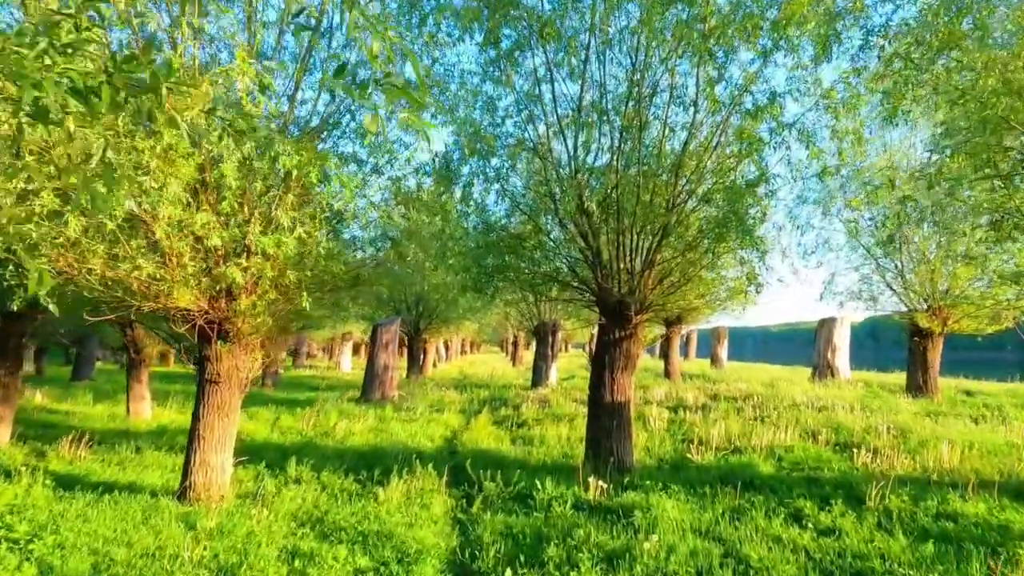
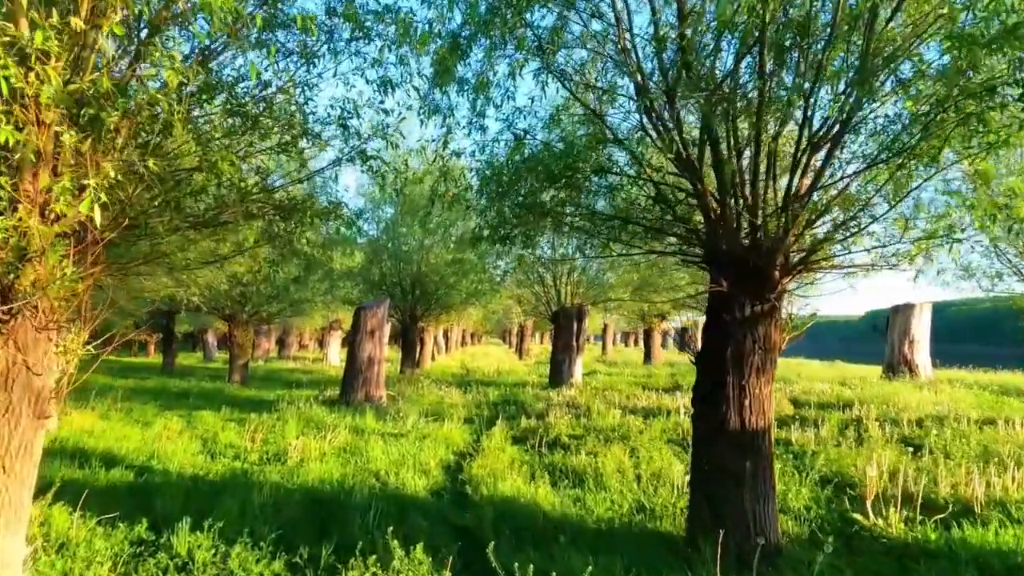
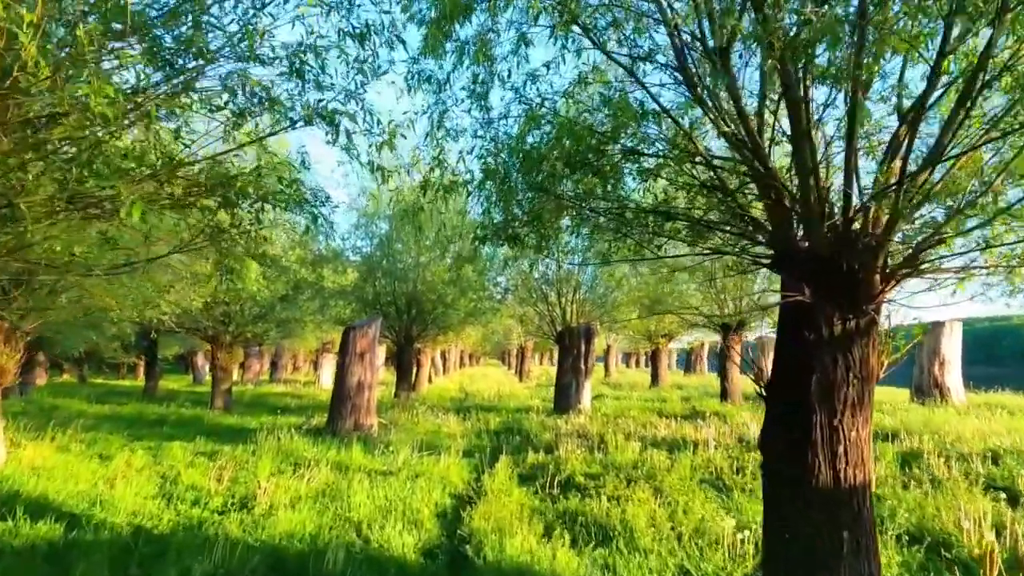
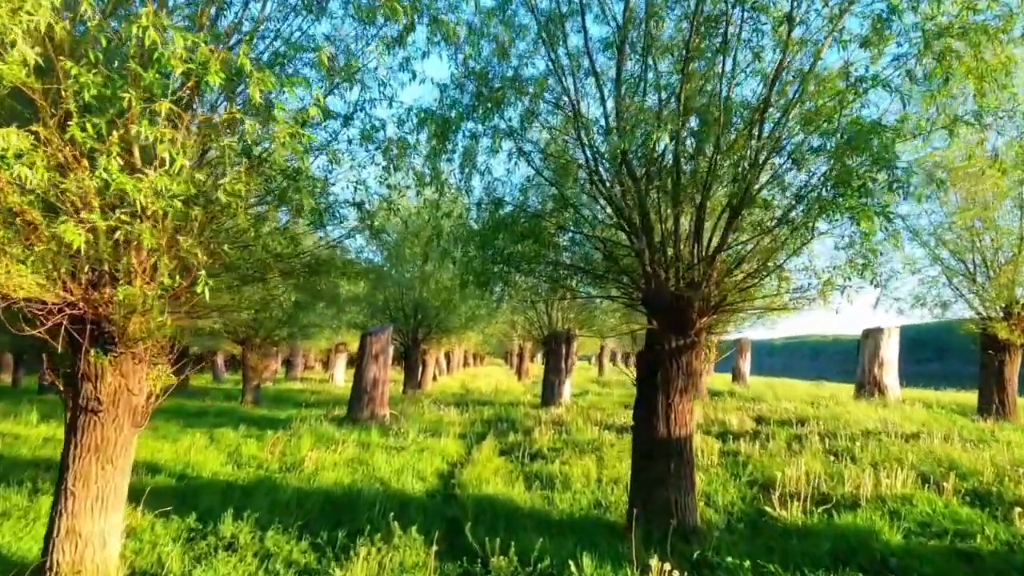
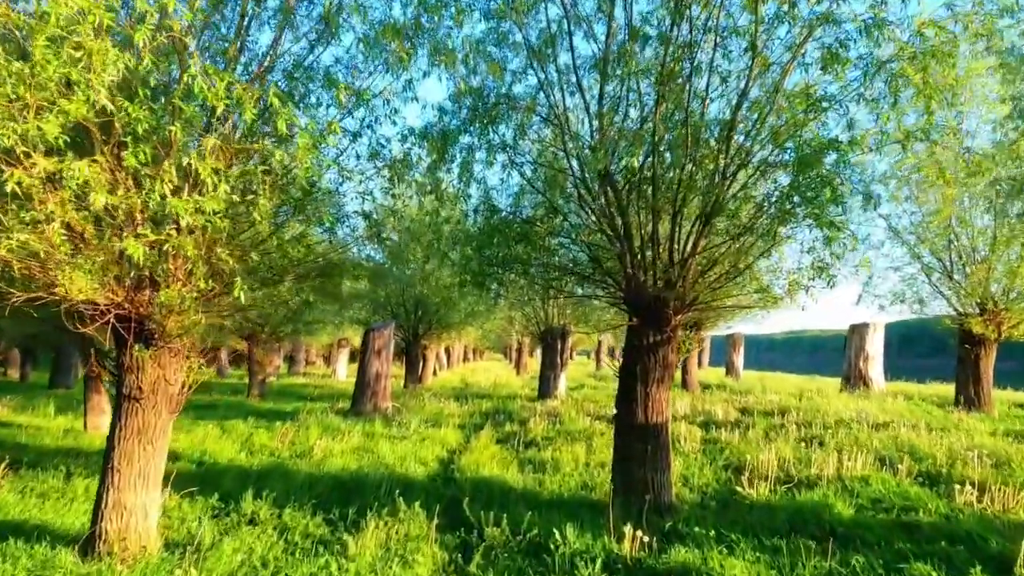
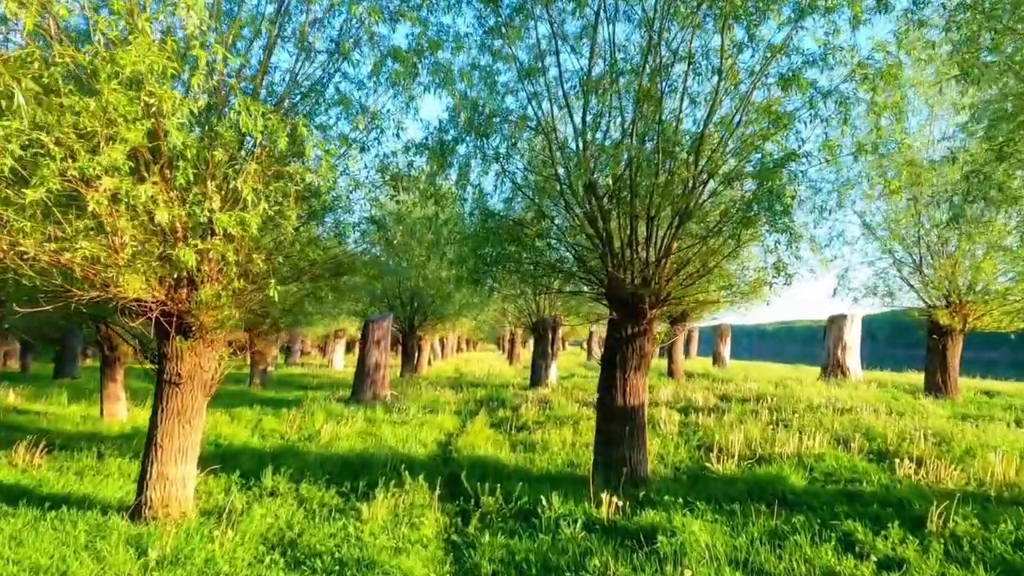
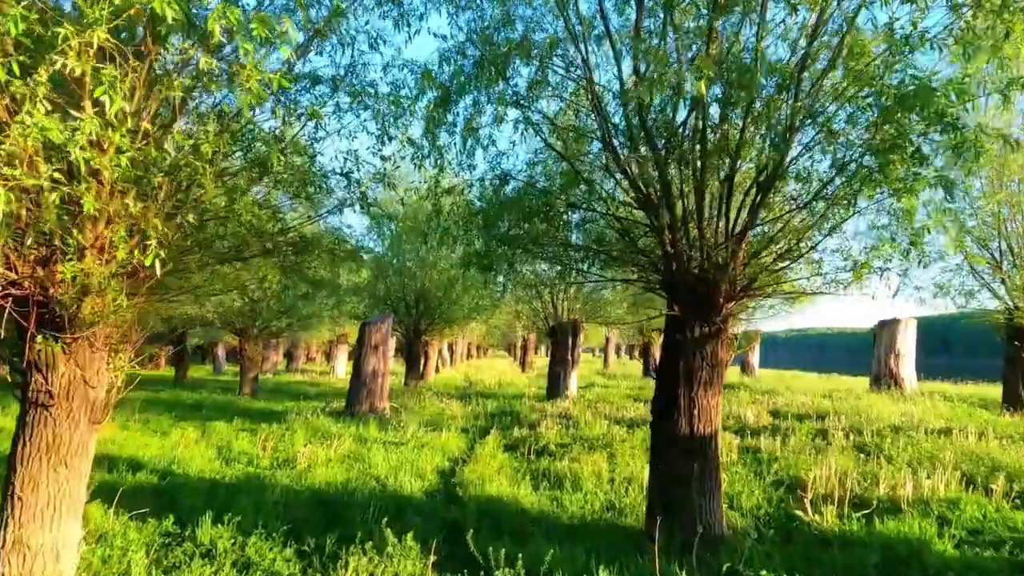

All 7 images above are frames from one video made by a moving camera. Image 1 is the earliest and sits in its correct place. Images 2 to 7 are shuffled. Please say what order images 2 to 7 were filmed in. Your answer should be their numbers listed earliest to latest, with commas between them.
6, 5, 4, 7, 2, 3
